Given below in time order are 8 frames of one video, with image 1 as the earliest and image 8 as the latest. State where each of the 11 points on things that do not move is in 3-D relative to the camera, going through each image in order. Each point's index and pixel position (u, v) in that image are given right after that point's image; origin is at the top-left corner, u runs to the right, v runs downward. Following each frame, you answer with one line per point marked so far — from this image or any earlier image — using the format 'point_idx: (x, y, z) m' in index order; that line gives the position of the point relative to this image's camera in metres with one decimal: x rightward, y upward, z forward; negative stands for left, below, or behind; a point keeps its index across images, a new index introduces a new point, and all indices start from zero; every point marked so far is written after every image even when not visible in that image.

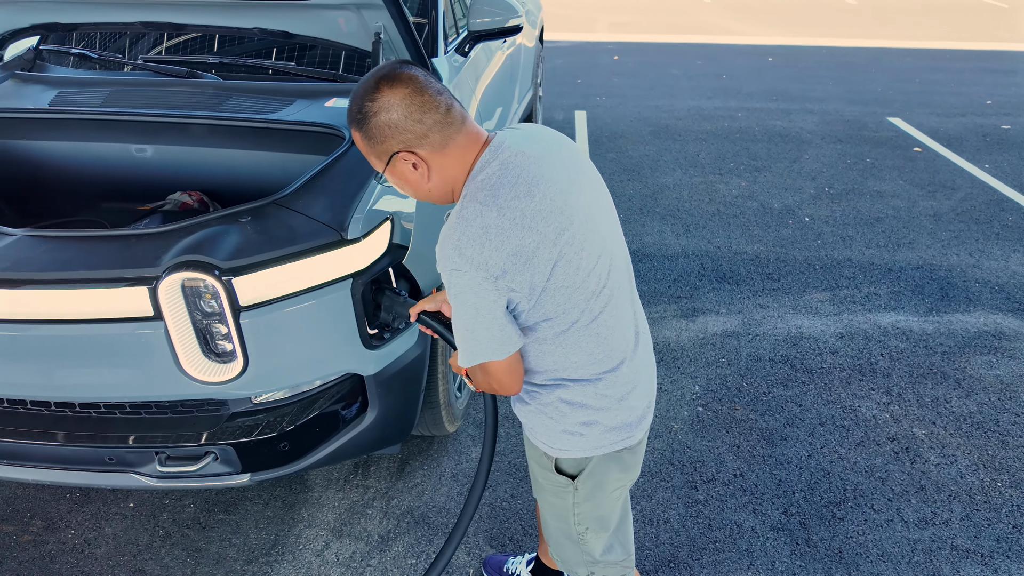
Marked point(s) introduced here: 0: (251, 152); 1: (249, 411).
0: (-1.0, +0.5, +2.3) m
1: (-0.8, -0.4, +1.9) m
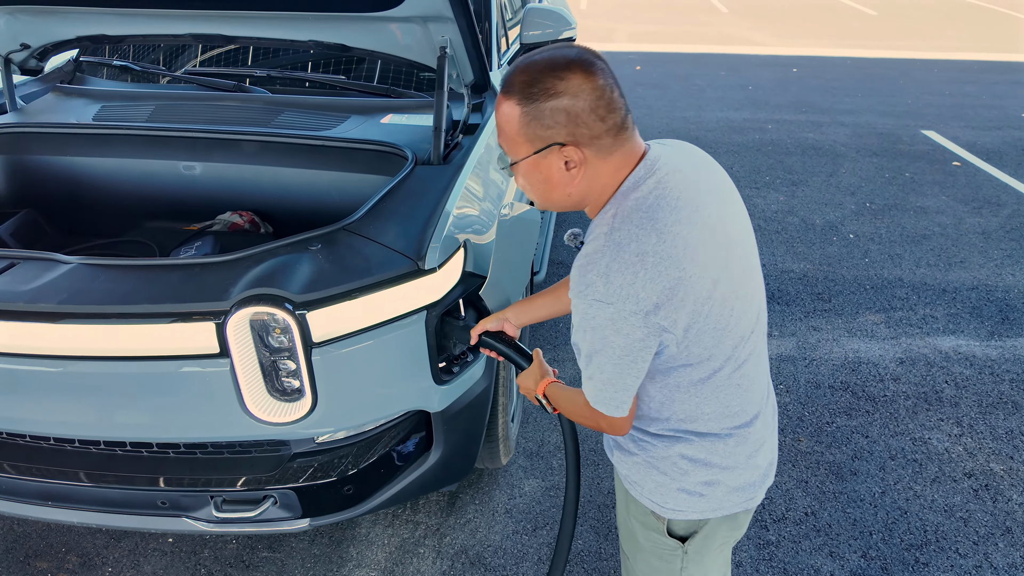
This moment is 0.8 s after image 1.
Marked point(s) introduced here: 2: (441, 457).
0: (-0.8, +0.4, +2.2) m
1: (-0.6, -0.5, +1.7) m
2: (-0.2, -0.5, +1.9) m
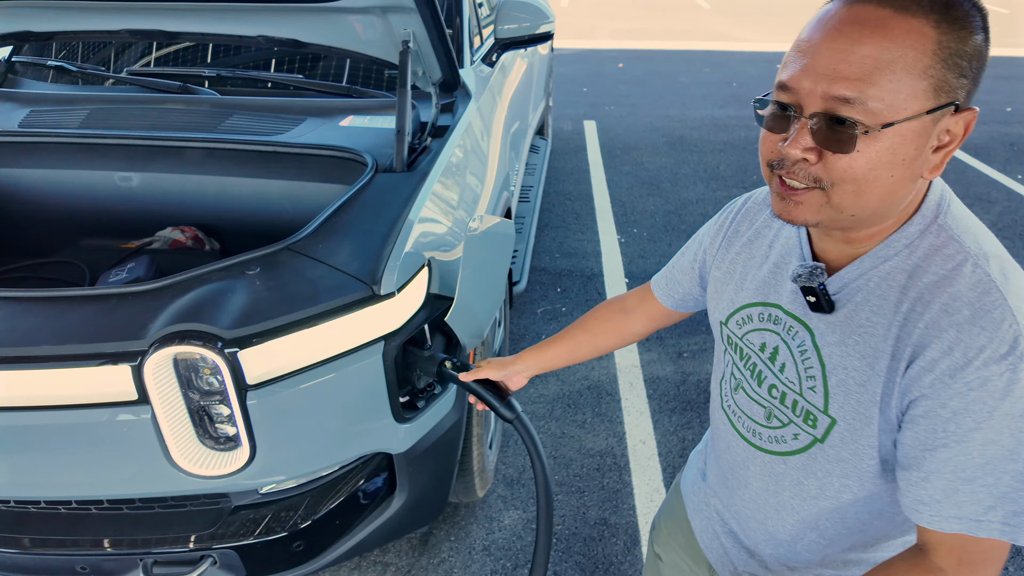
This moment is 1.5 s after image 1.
0: (-0.9, +0.4, +2.0) m
1: (-0.7, -0.5, +1.5) m
2: (-0.3, -0.6, +1.7) m
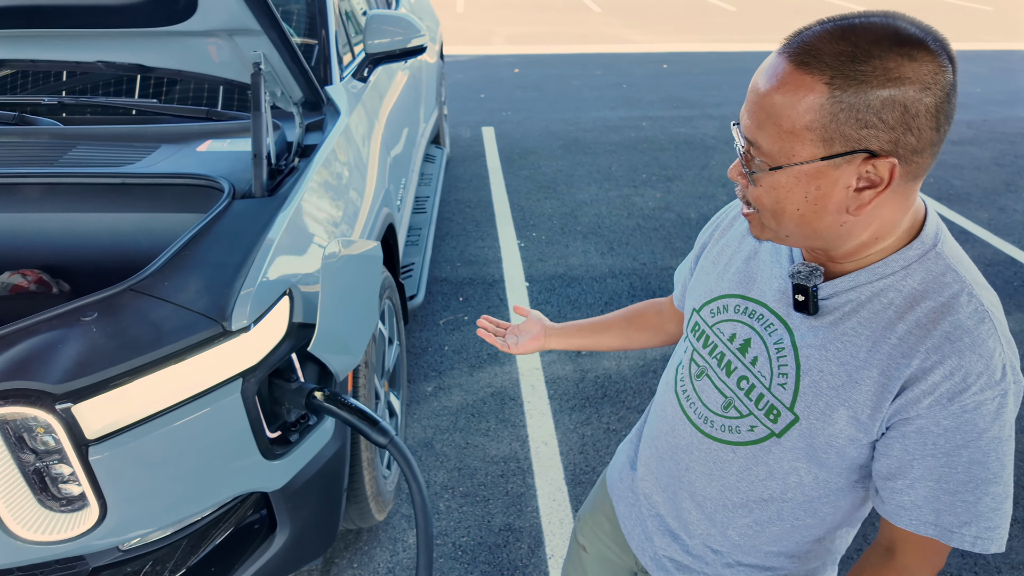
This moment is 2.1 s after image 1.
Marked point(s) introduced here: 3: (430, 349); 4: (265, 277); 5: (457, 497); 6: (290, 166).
0: (-1.3, +0.2, +1.9) m
1: (-0.9, -0.7, +1.4) m
2: (-0.6, -0.7, +1.6) m
3: (-0.5, -0.4, +3.5) m
4: (-0.6, 0.0, +1.5) m
5: (-0.3, -0.9, +2.7) m
6: (-0.7, +0.4, +2.0) m
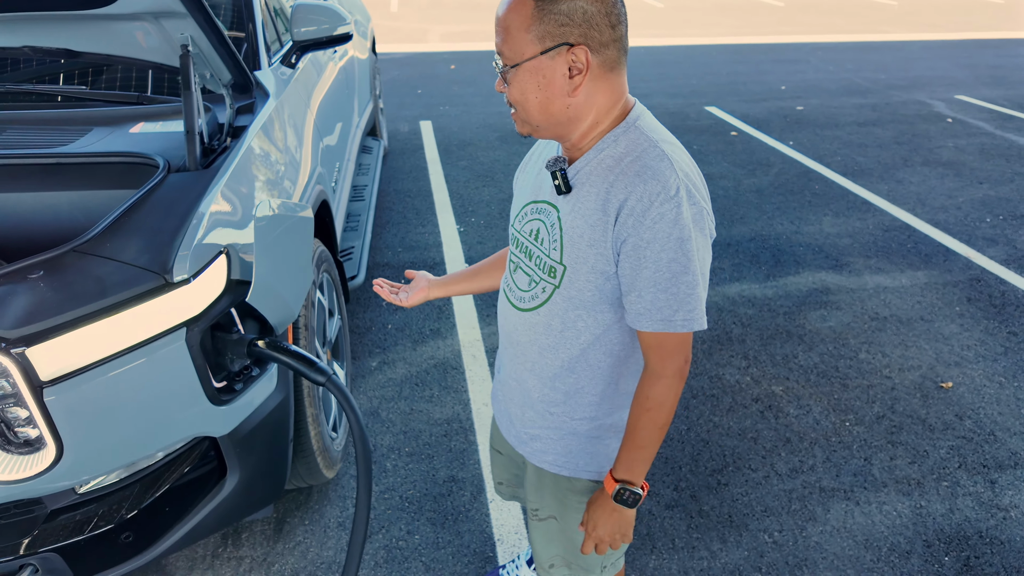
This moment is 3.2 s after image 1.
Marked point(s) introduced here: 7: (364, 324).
0: (-1.5, +0.3, +1.9) m
1: (-1.1, -0.6, +1.5) m
2: (-0.8, -0.6, +1.8) m
3: (-0.8, -0.2, +3.7) m
4: (-0.8, +0.1, +1.6) m
5: (-0.5, -0.8, +2.9) m
6: (-1.0, +0.5, +2.1) m
7: (-0.9, -0.2, +3.7) m
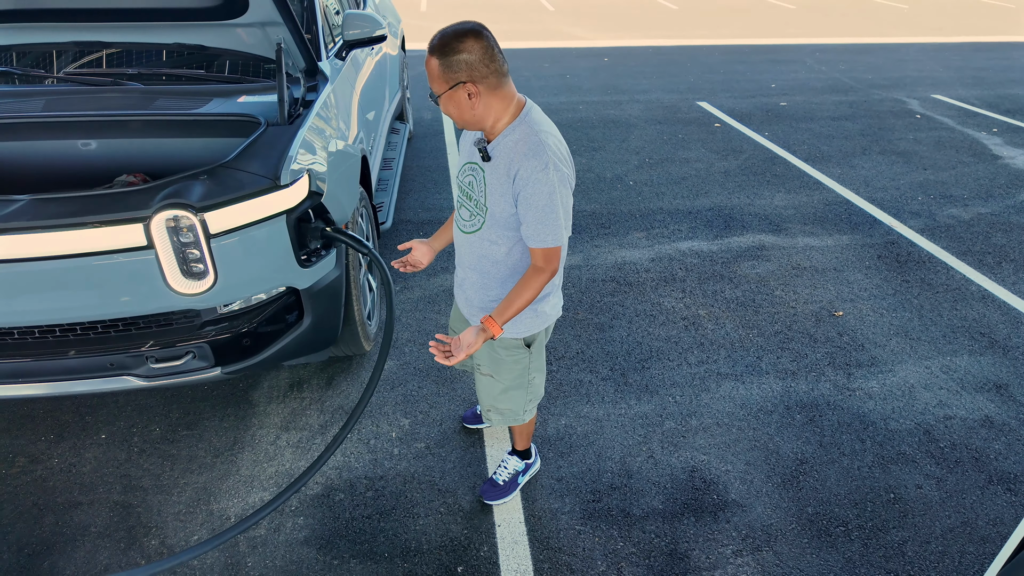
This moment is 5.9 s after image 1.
0: (-0.7, +0.7, +2.8) m
1: (-0.5, -0.2, +2.3) m
2: (-0.1, -0.2, +2.5) m
3: (+0.2, +0.1, +4.4) m
4: (-0.1, +0.5, +2.4) m
5: (+0.3, -0.5, +3.6) m
6: (-0.2, +0.8, +2.9) m
7: (+0.1, +0.1, +4.4) m
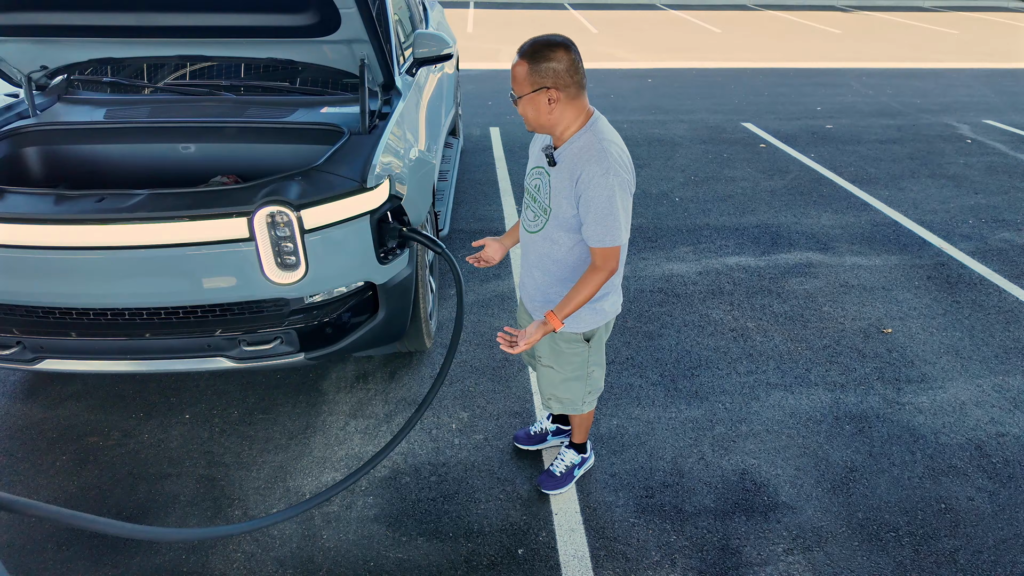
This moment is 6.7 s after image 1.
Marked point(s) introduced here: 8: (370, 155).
0: (-0.4, +0.7, +3.0) m
1: (-0.2, -0.2, +2.5) m
2: (+0.1, -0.3, +2.7) m
3: (+0.6, 0.0, +4.5) m
4: (+0.2, +0.5, +2.6) m
5: (+0.6, -0.5, +3.7) m
6: (+0.1, +0.8, +3.0) m
7: (+0.5, 0.0, +4.6) m
8: (-0.6, +0.6, +2.7) m
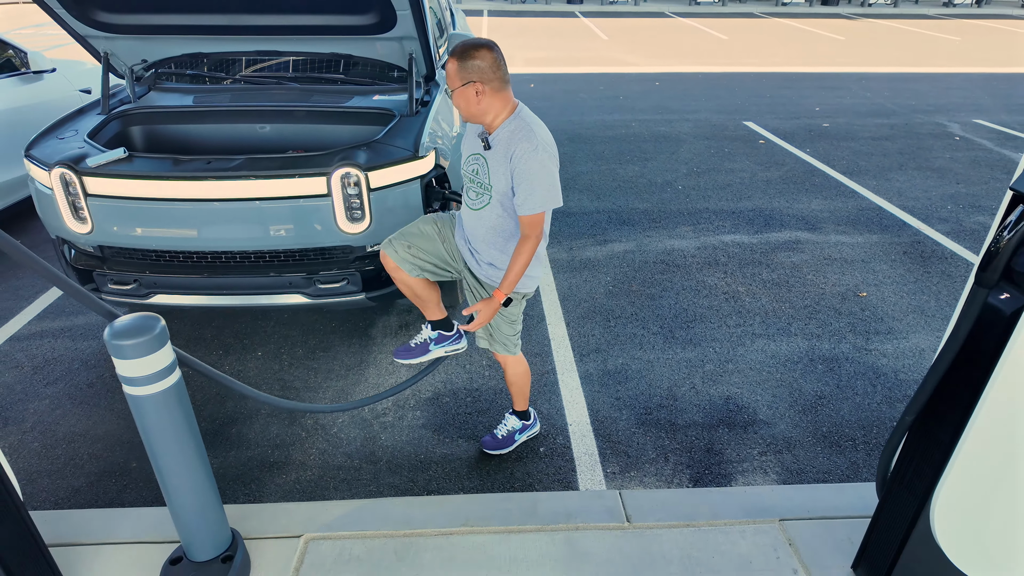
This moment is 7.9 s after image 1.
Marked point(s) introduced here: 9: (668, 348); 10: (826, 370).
0: (-0.3, +0.9, +3.6) m
1: (-0.1, +0.1, +3.1) m
2: (+0.3, 0.0, +3.2) m
3: (+0.7, +0.2, +5.1) m
4: (+0.3, +0.7, +3.1) m
5: (+0.8, -0.3, +4.2) m
6: (+0.3, +1.1, +3.6) m
7: (+0.7, +0.3, +5.1) m
8: (-0.5, +0.9, +3.2) m
9: (+1.0, -0.4, +3.7) m
10: (+1.8, -0.5, +3.5) m
